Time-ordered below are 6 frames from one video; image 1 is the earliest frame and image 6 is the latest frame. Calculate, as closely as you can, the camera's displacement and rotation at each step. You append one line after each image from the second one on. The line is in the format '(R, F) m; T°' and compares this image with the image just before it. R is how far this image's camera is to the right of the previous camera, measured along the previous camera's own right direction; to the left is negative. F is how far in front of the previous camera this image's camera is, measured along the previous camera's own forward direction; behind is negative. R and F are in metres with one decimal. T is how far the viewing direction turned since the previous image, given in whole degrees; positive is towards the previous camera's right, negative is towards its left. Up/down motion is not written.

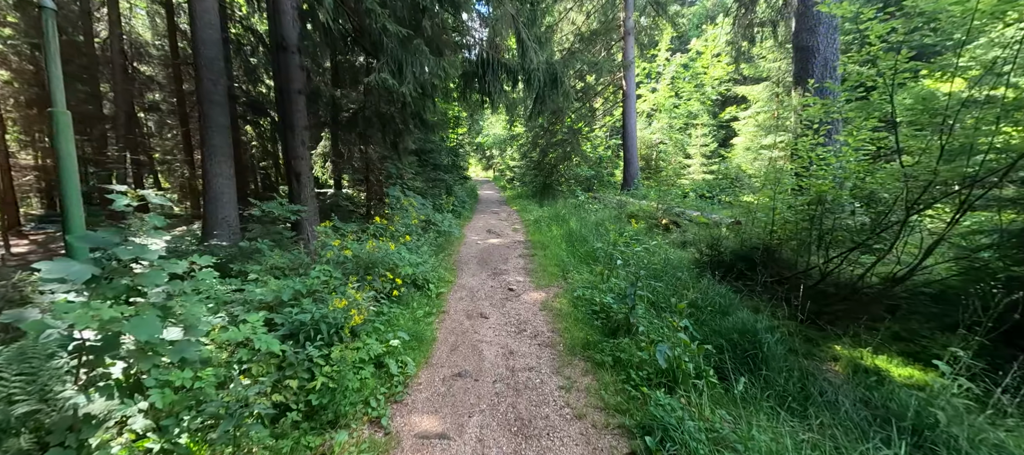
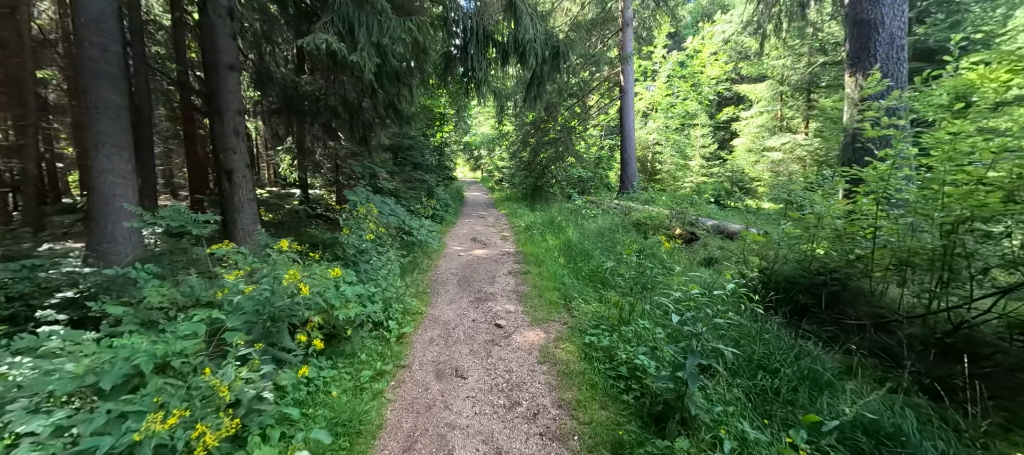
(0.0, +1.2) m; +2°
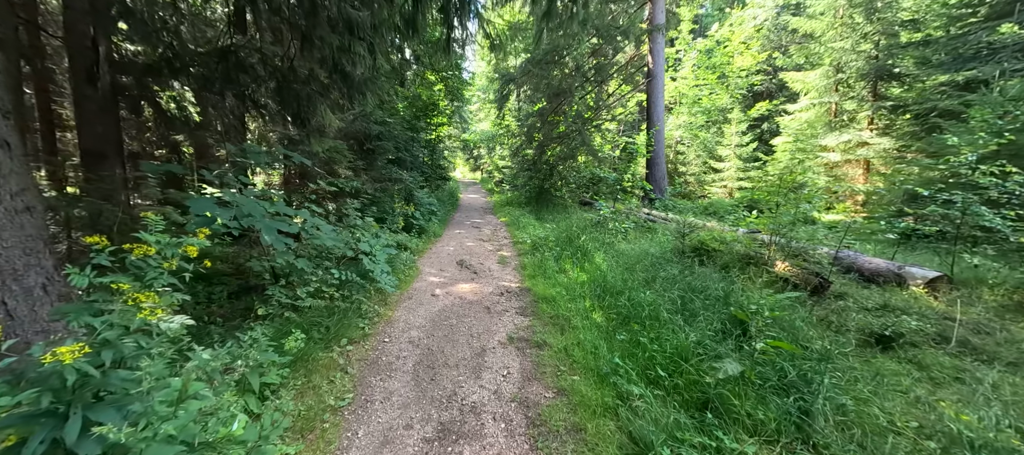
(0.0, +2.5) m; 0°
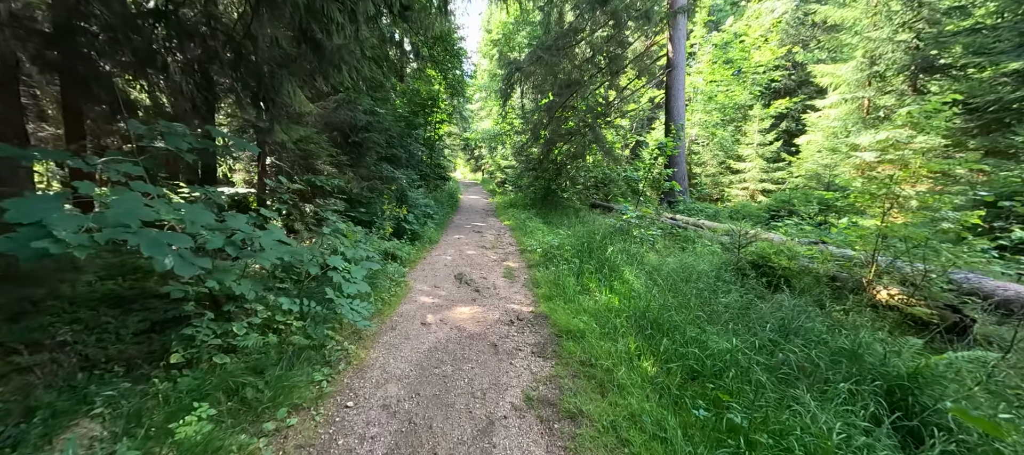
(-0.1, +1.1) m; 0°
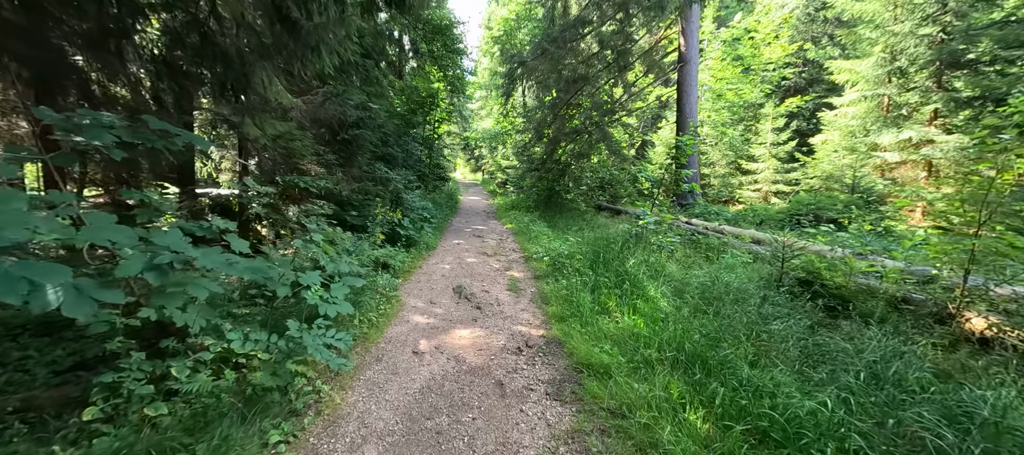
(-0.1, +0.6) m; 0°
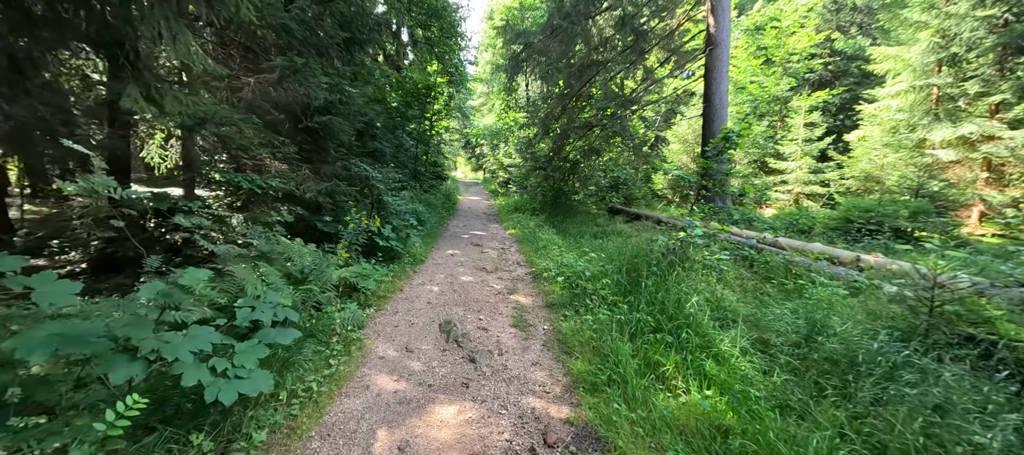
(-0.1, +1.2) m; 0°
